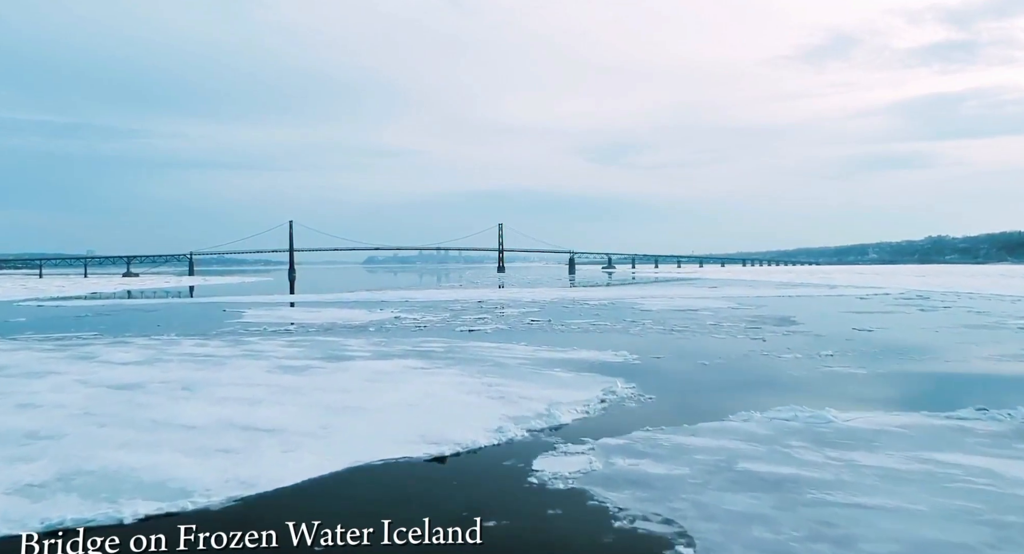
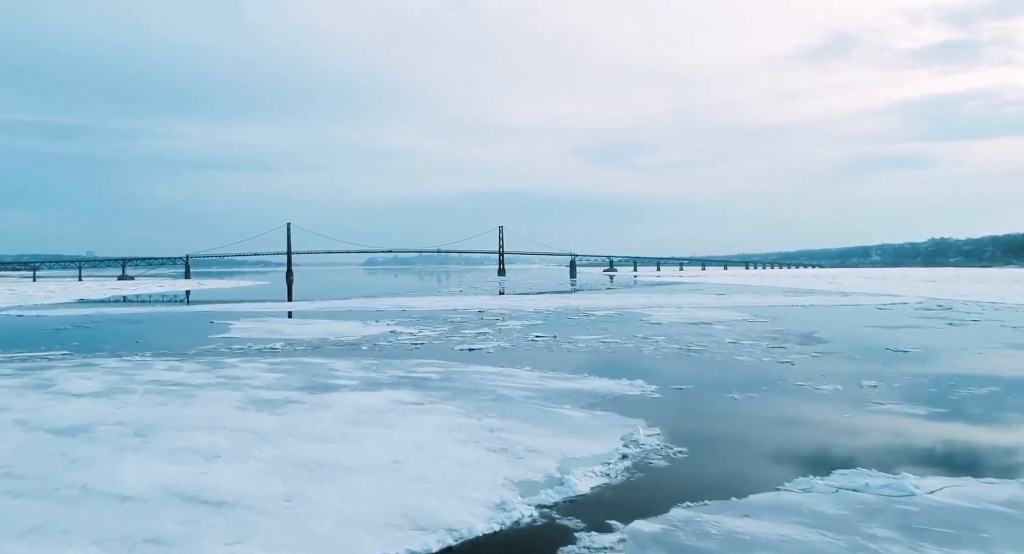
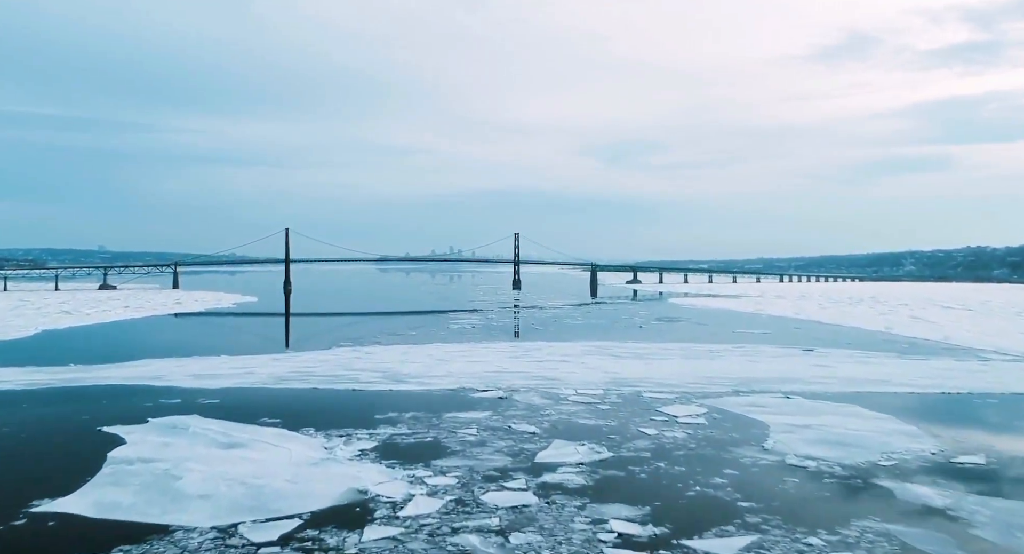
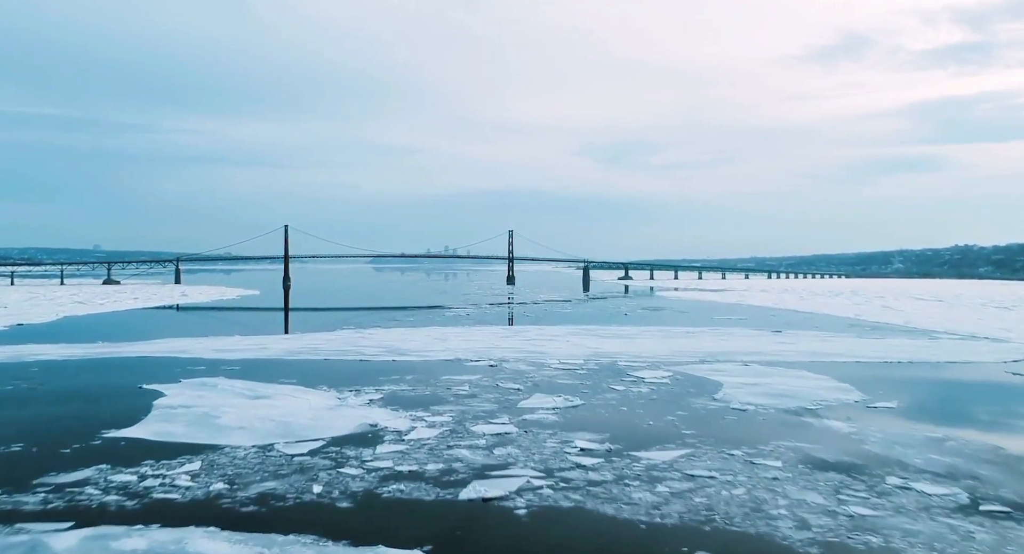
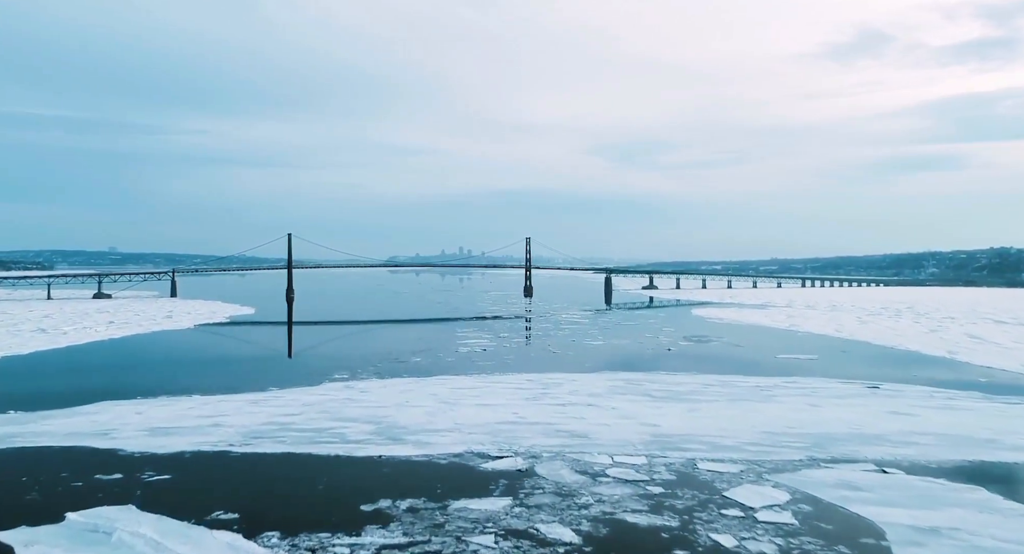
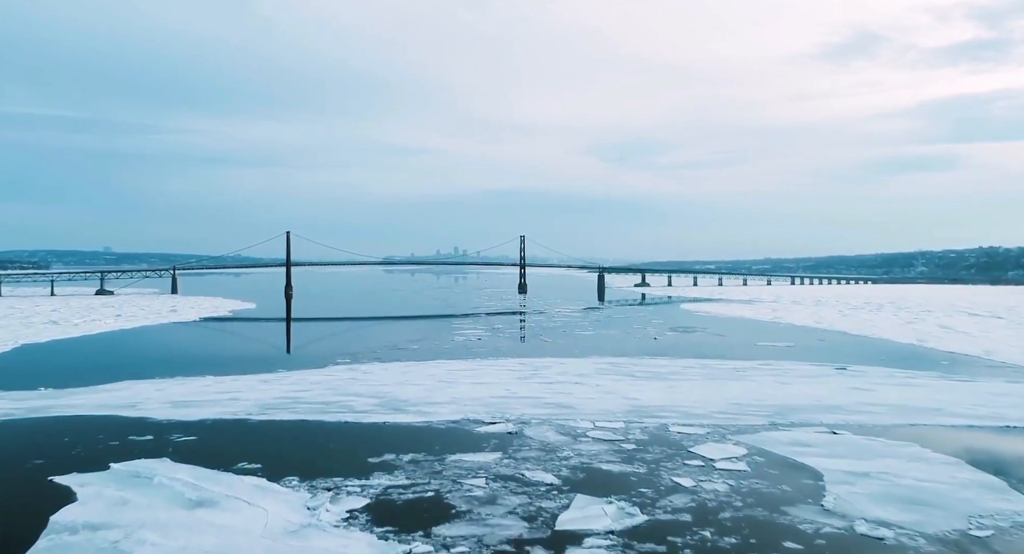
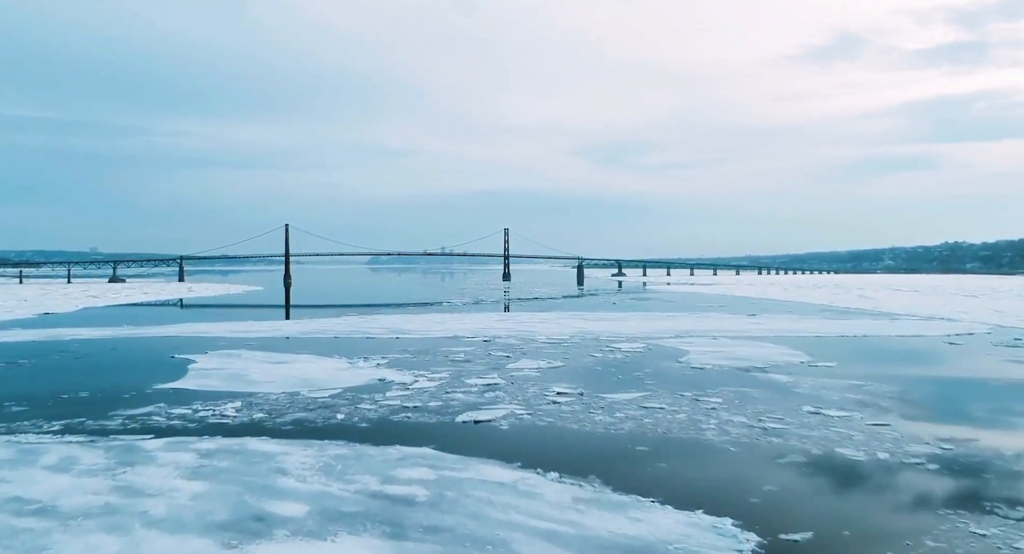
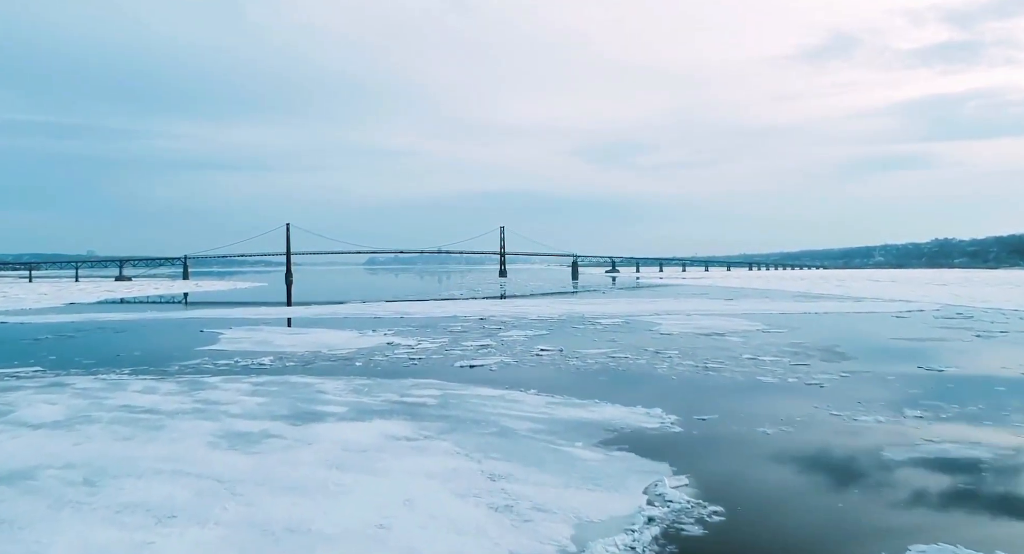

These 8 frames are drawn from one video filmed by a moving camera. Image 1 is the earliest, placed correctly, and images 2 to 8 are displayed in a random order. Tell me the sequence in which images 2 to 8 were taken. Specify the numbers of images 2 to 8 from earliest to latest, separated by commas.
2, 8, 7, 4, 3, 6, 5
